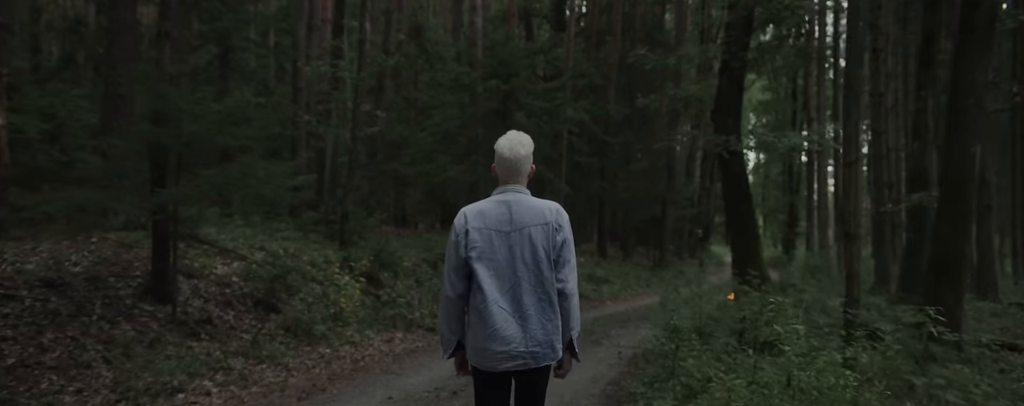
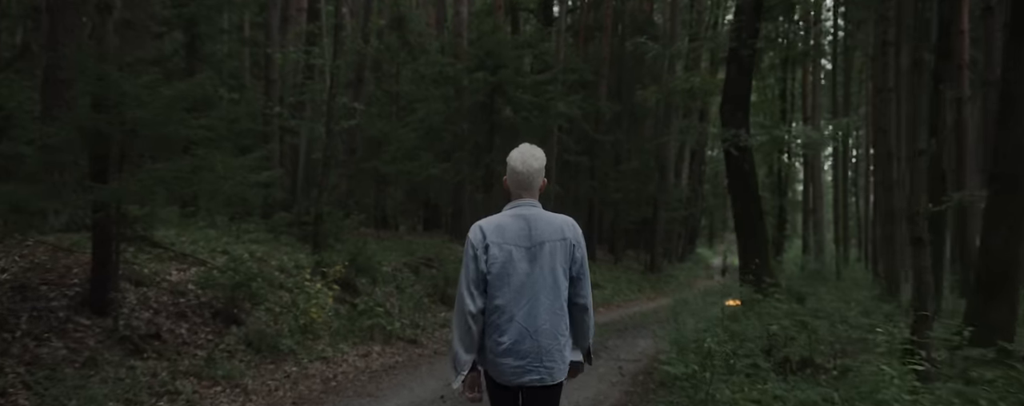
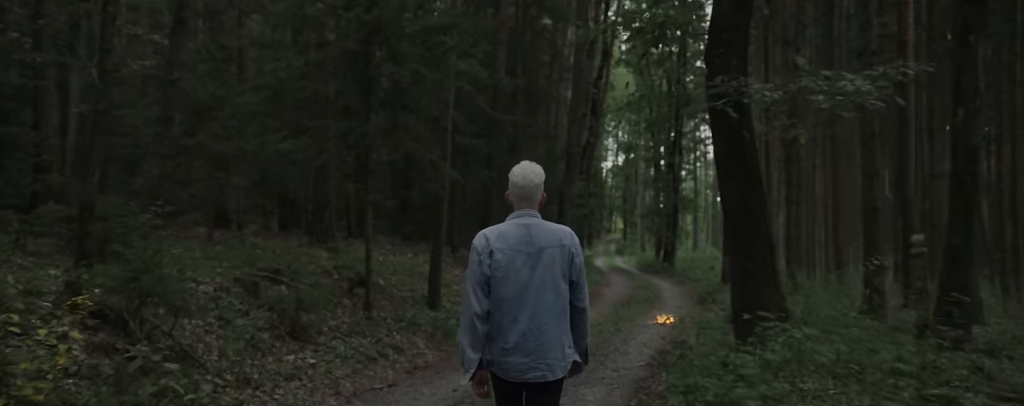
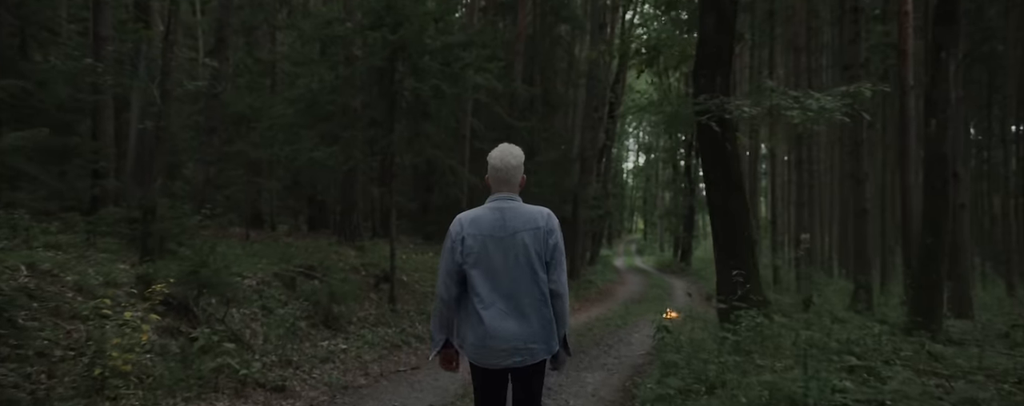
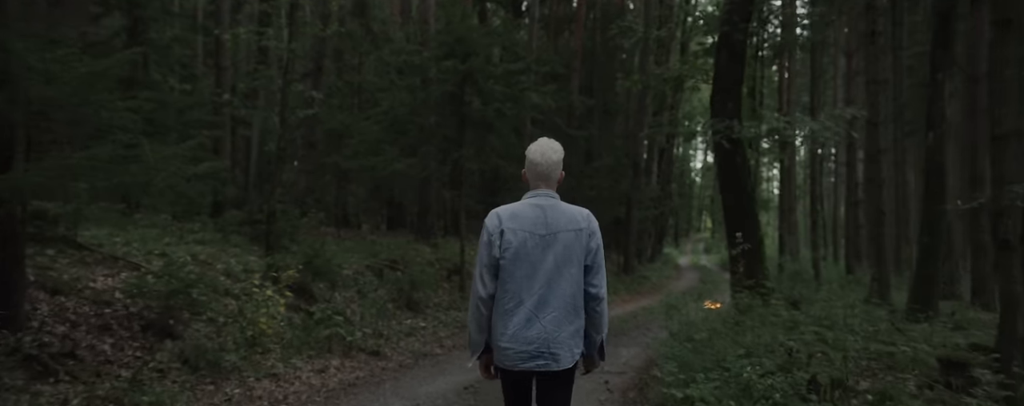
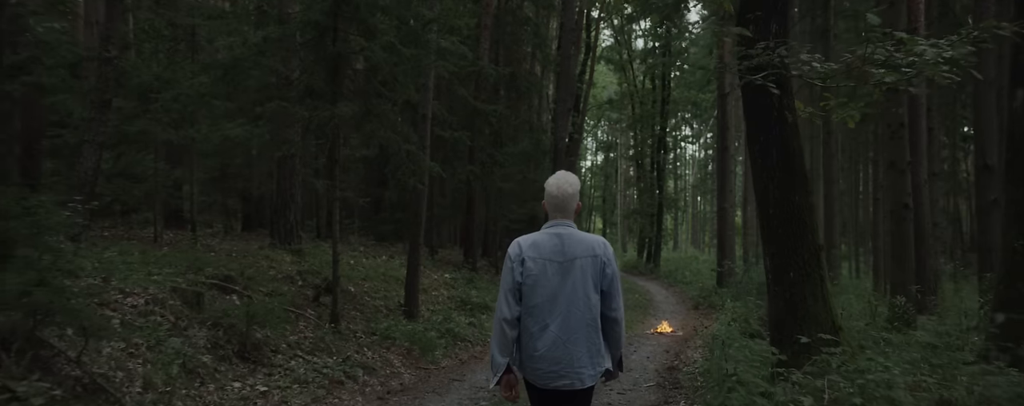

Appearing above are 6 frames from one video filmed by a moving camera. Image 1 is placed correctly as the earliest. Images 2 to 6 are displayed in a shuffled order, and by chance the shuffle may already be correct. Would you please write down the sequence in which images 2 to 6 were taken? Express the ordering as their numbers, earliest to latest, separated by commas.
2, 5, 4, 3, 6
